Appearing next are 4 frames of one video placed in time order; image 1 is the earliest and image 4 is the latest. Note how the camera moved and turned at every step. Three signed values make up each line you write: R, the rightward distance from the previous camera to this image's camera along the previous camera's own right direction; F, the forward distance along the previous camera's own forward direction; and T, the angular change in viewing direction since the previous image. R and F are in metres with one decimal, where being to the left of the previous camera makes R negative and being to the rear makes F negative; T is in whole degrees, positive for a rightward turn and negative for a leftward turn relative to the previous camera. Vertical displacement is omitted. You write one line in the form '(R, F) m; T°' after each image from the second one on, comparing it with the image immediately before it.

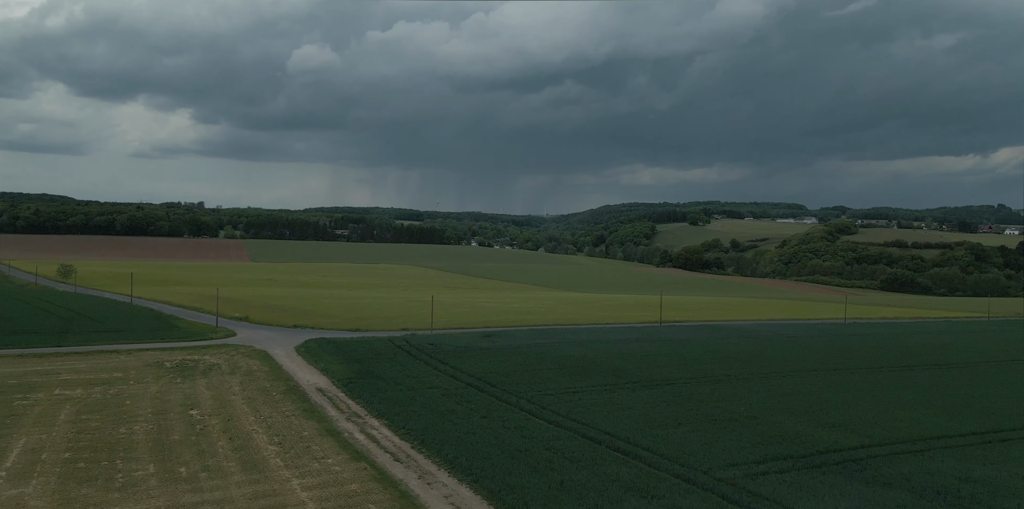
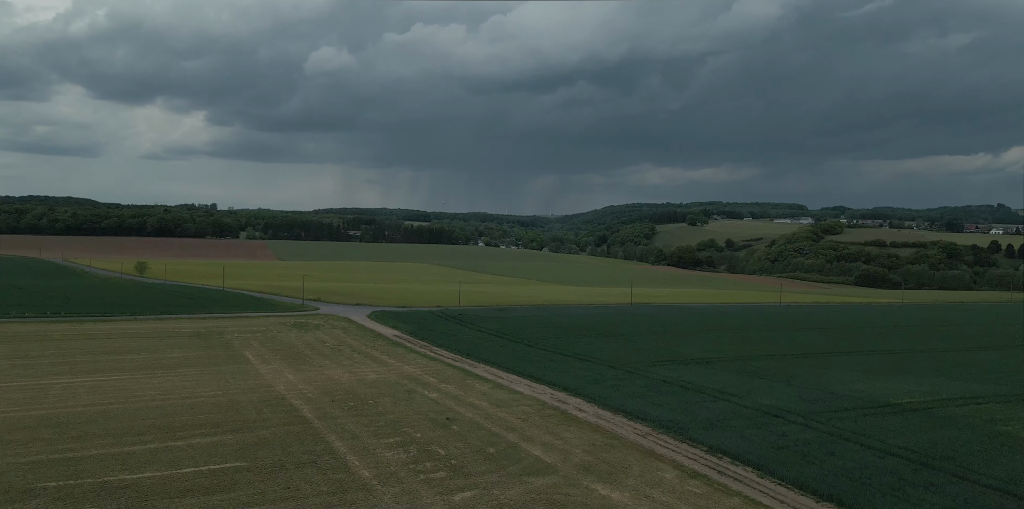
(0.0, -18.9) m; 0°
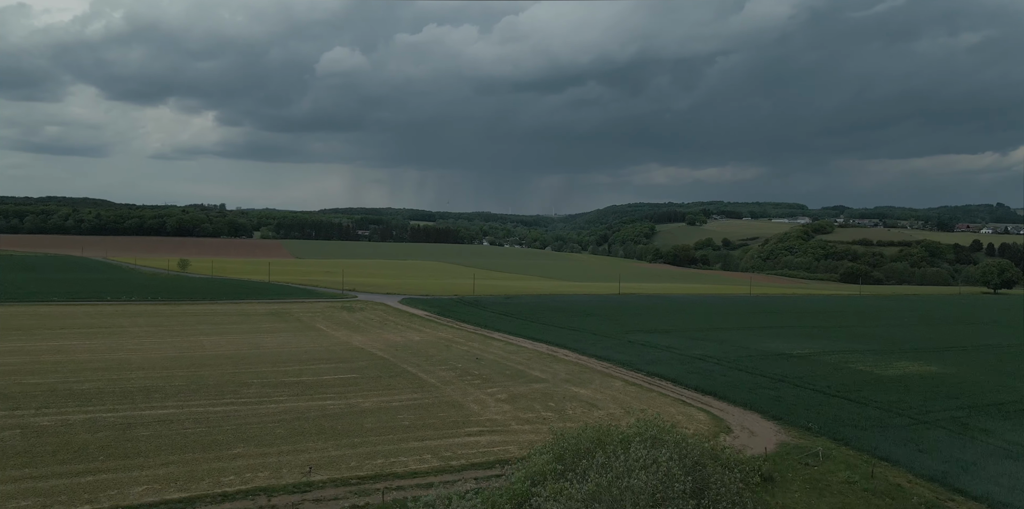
(-0.2, -13.6) m; 0°
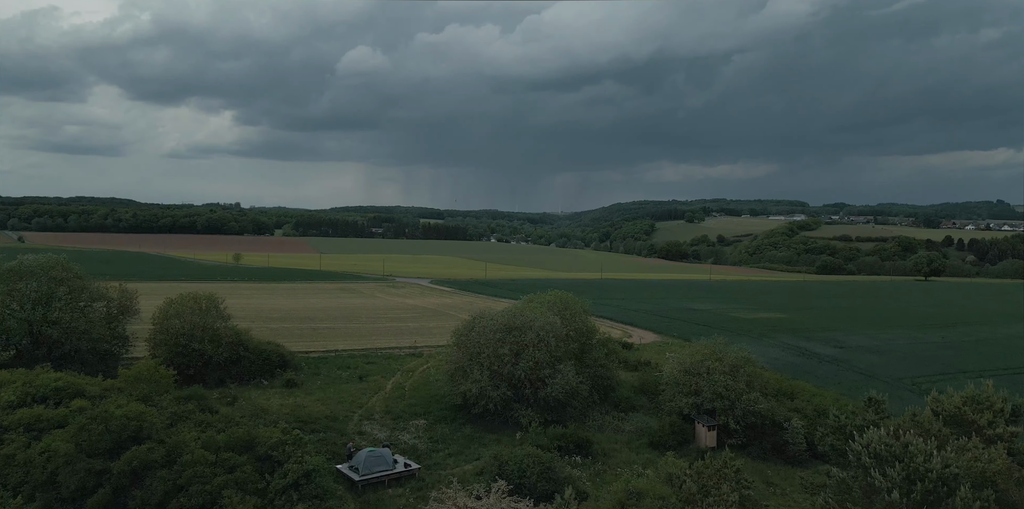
(+0.5, -23.4) m; -1°
